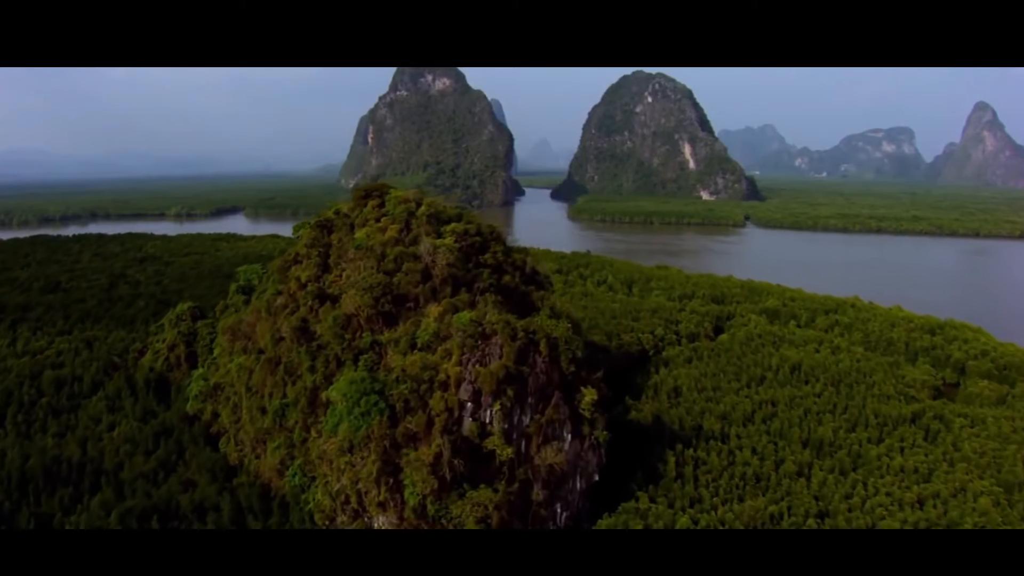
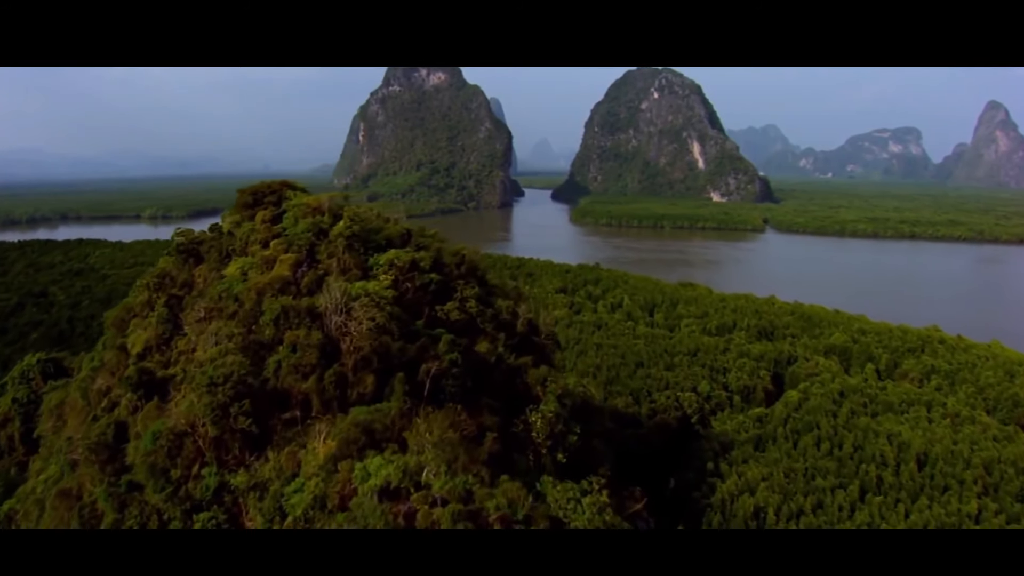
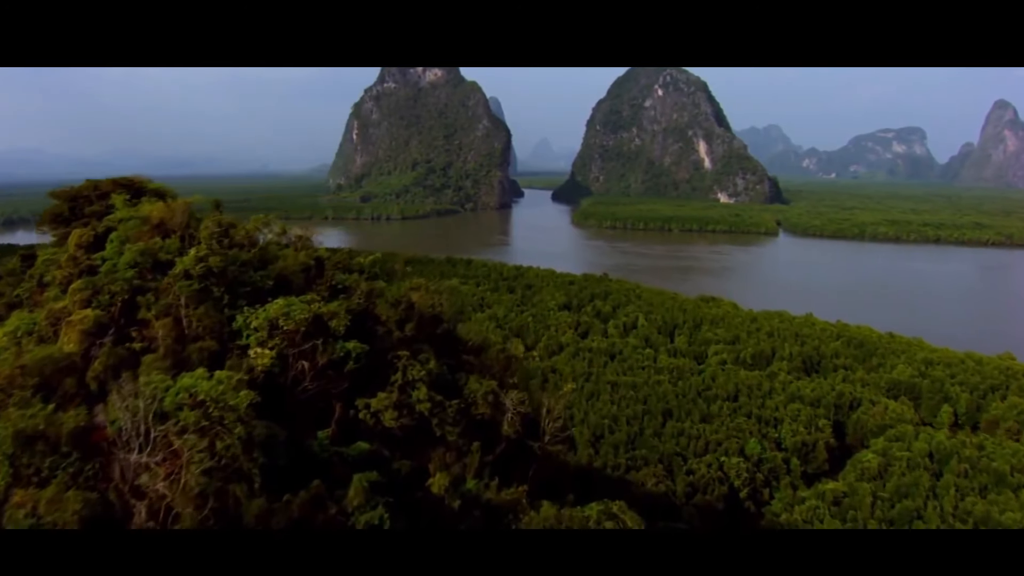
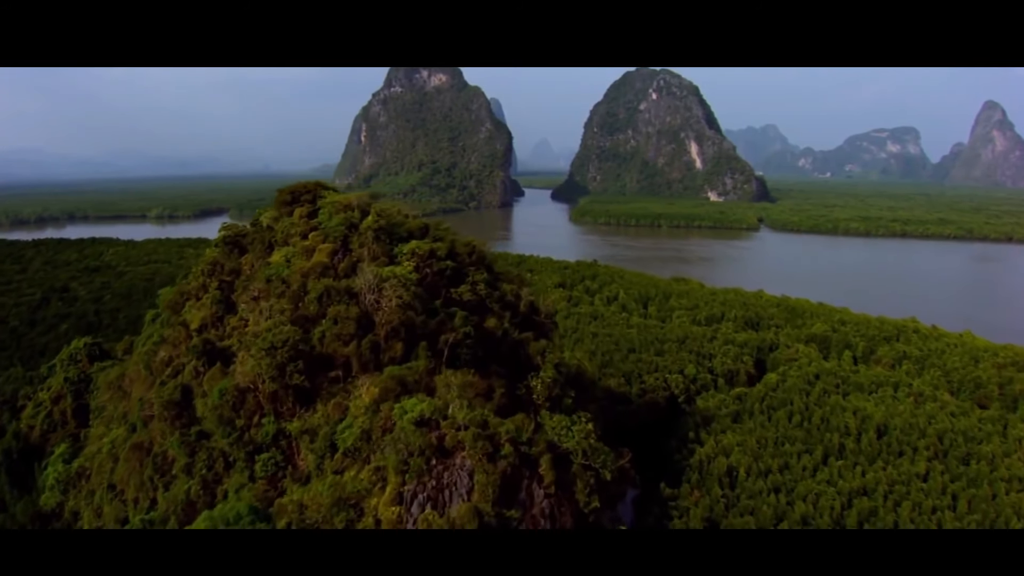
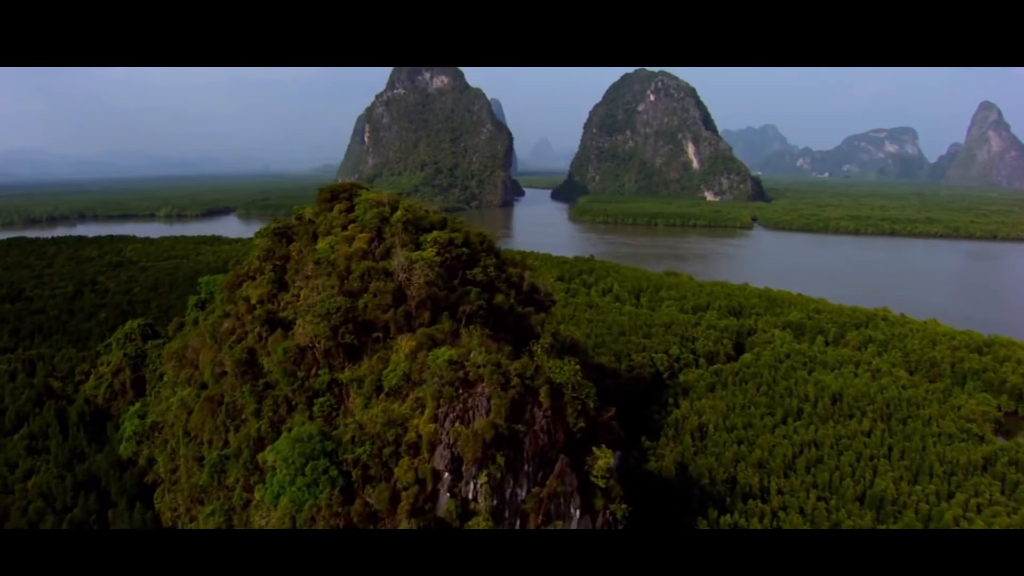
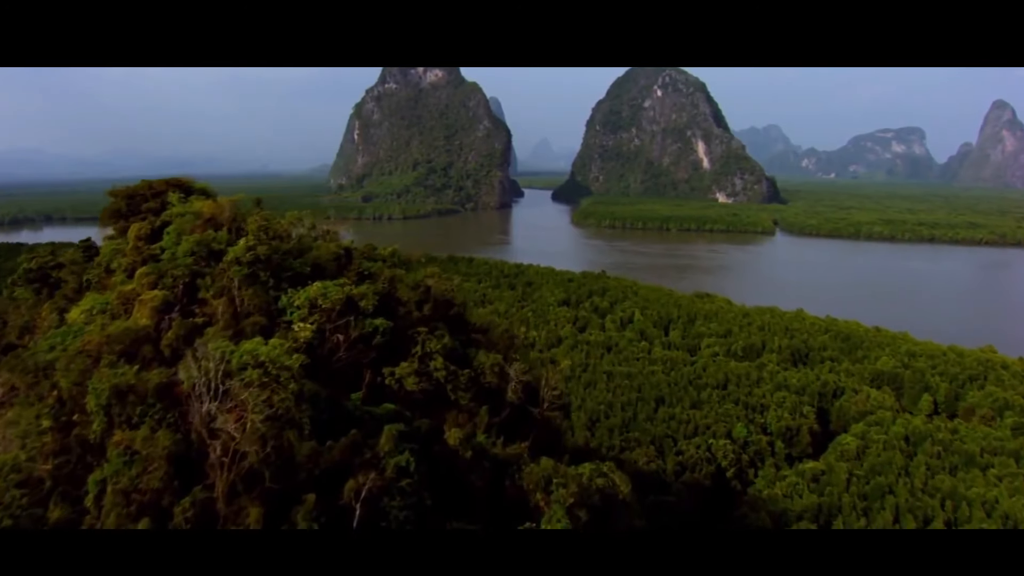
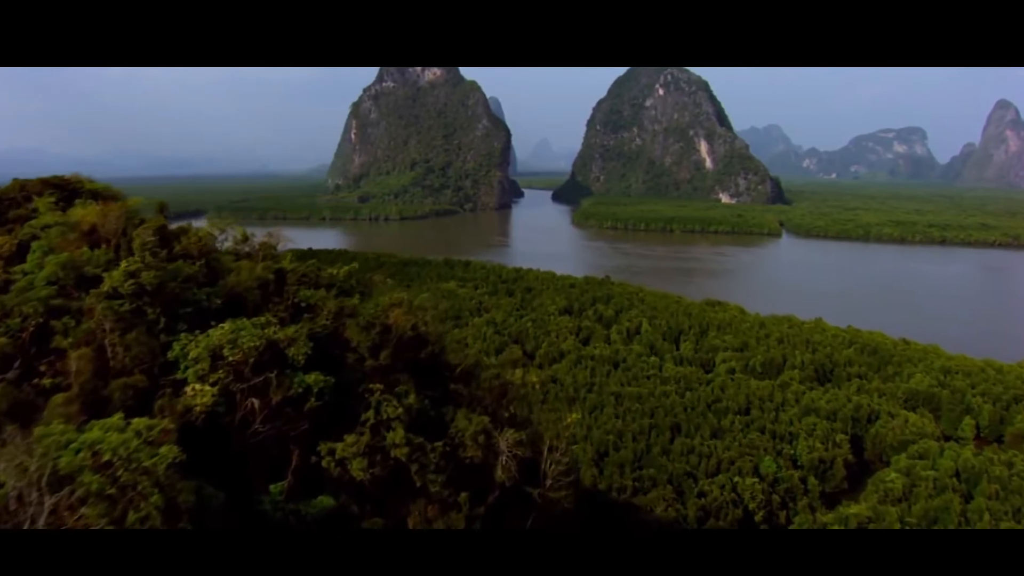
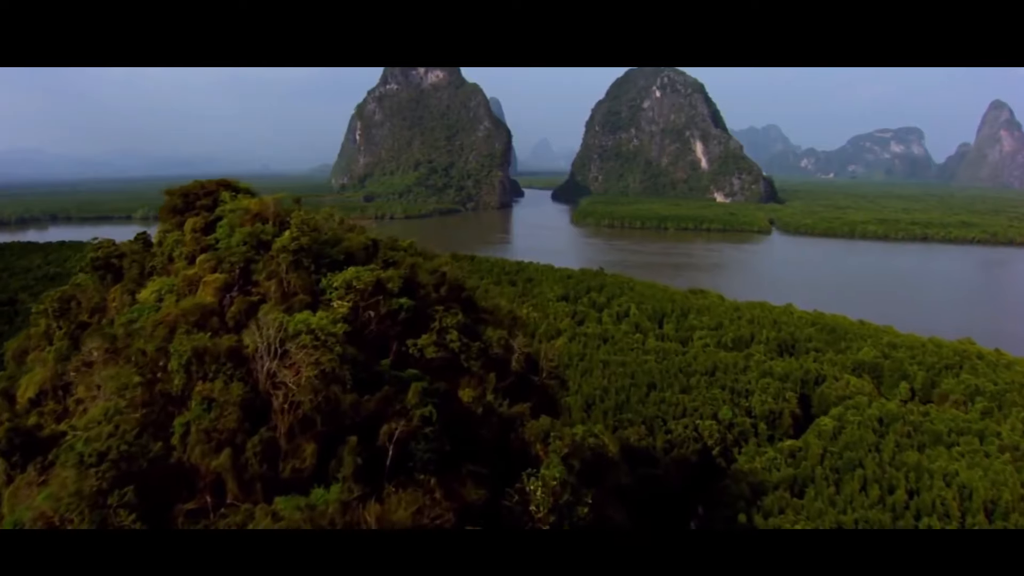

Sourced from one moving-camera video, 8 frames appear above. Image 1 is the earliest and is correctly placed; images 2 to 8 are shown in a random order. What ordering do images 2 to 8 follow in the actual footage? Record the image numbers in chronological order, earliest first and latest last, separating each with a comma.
5, 4, 2, 8, 6, 3, 7
